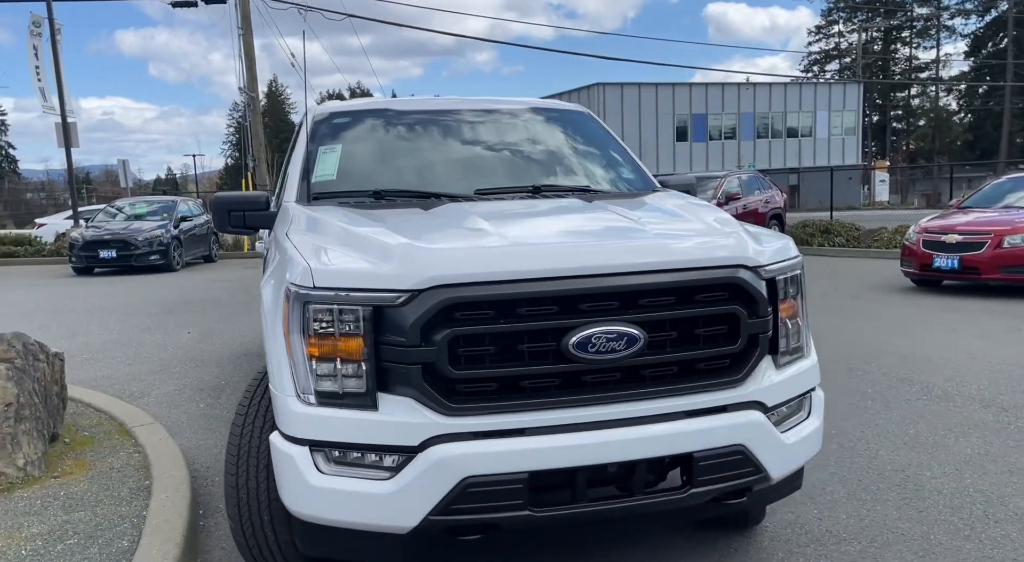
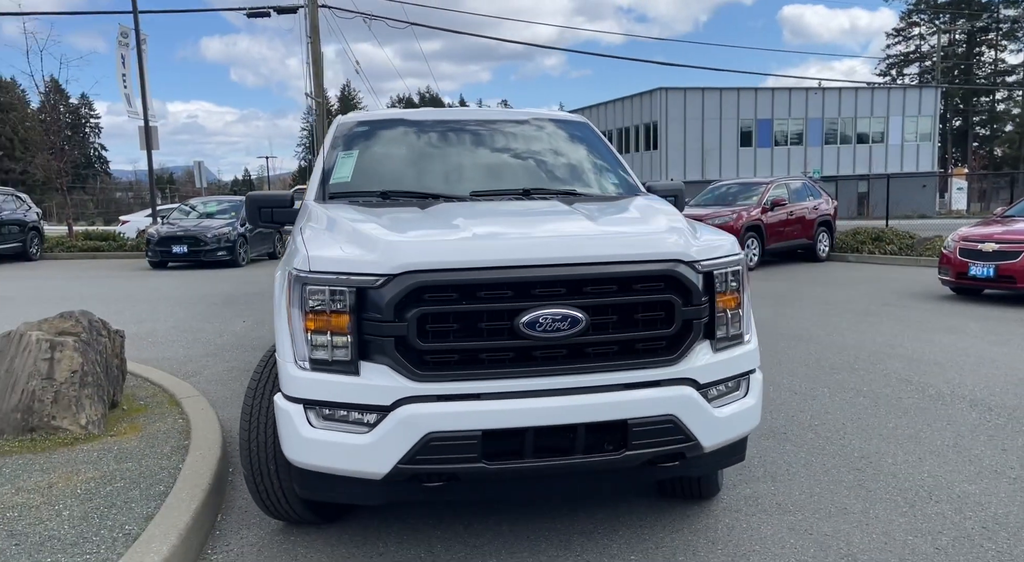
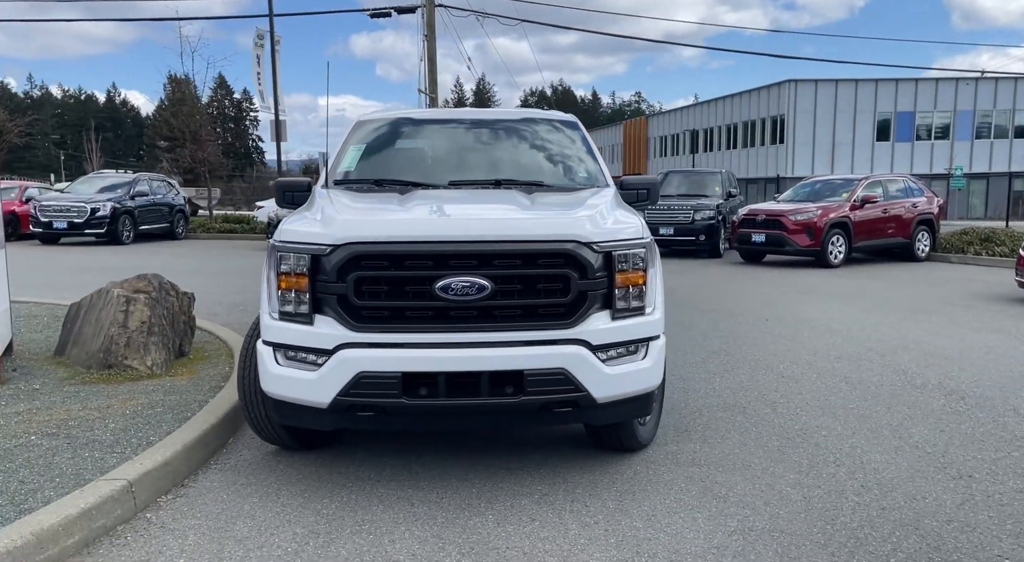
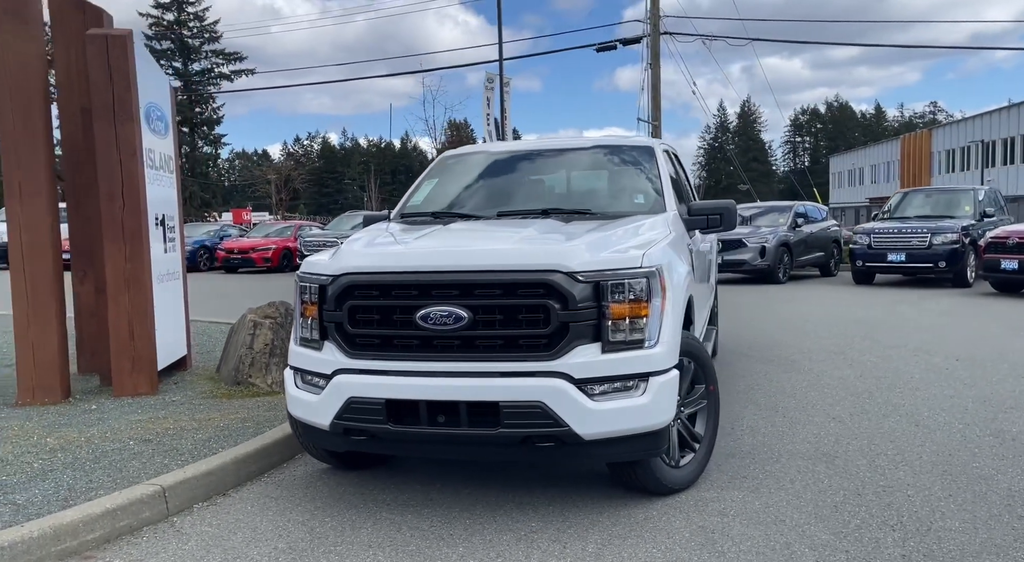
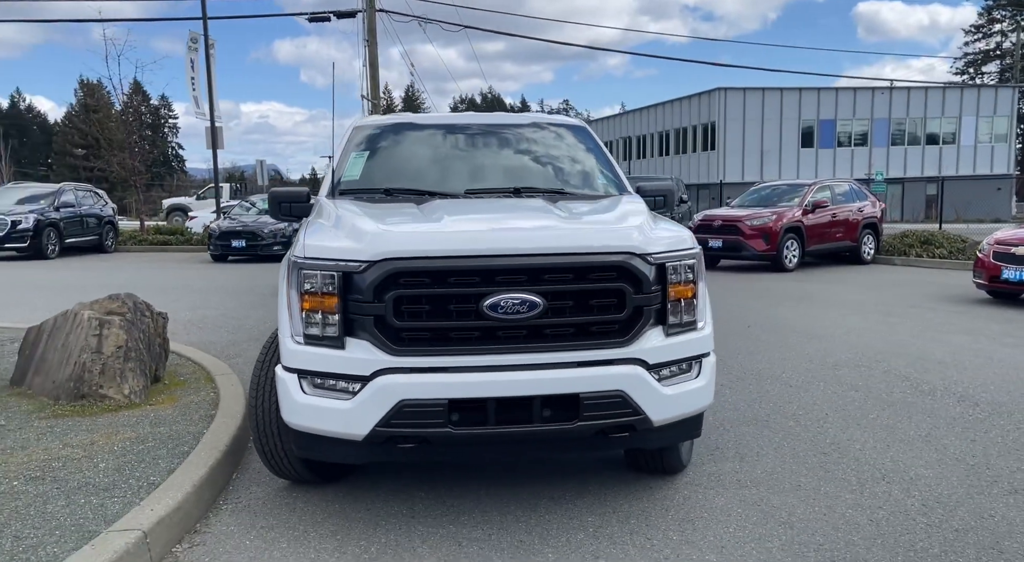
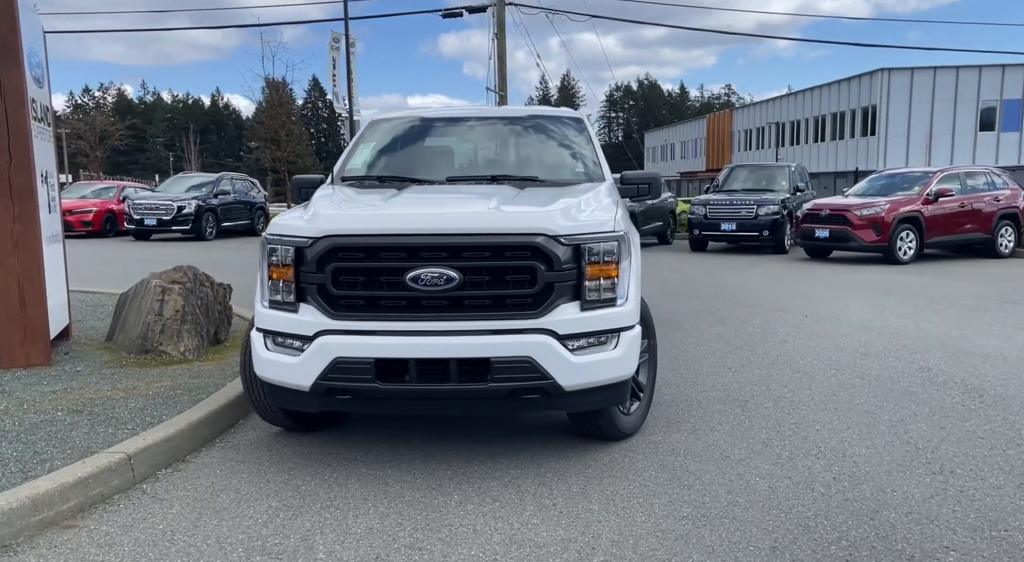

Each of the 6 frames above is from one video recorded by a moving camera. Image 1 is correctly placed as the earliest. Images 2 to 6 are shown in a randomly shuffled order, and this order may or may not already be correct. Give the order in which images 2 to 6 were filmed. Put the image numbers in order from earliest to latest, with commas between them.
2, 5, 3, 6, 4
